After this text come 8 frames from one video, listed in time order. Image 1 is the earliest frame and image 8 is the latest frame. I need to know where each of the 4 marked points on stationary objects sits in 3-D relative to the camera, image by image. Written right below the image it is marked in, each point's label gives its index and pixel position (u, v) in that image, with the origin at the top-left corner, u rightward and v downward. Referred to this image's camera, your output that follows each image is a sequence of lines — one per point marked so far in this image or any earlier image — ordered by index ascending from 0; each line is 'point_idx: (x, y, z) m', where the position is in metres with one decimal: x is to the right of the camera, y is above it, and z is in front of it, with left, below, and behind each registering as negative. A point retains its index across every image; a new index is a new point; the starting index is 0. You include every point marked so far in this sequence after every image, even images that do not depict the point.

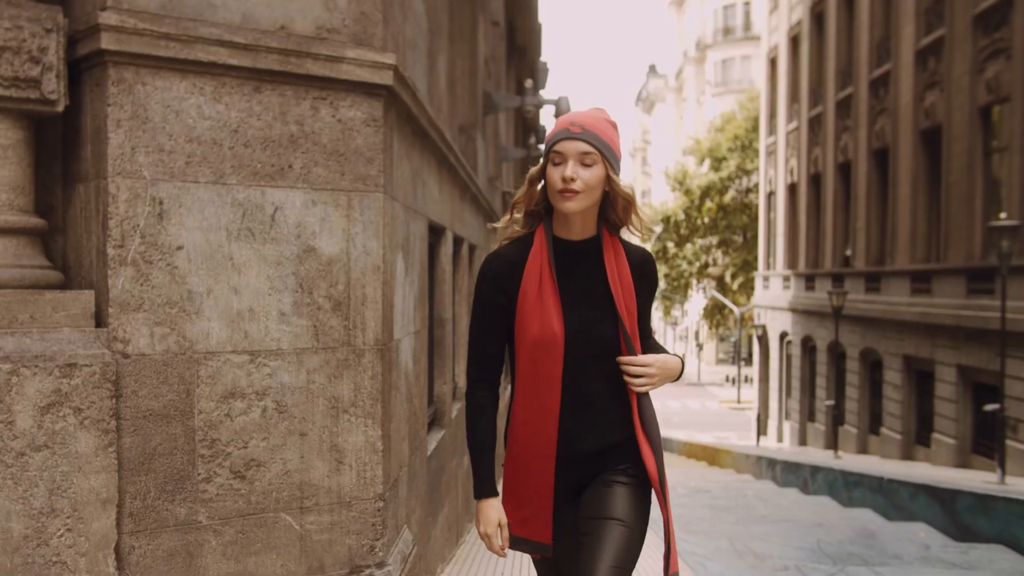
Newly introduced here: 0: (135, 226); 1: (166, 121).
0: (-1.4, +0.2, +3.7) m
1: (-1.3, +0.6, +3.7) m
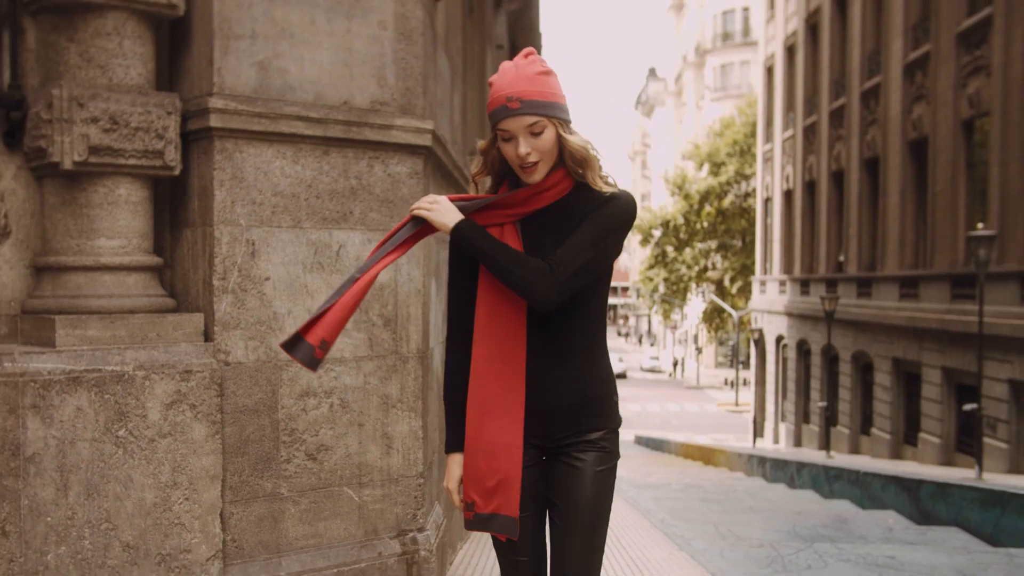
0: (-1.3, +0.1, +4.7) m
1: (-1.2, +0.5, +4.8) m
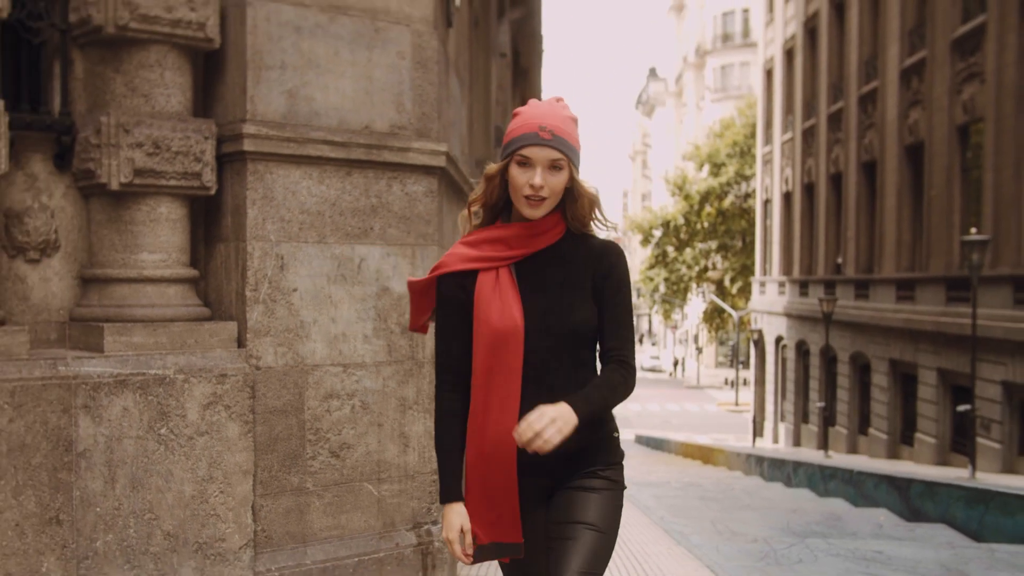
0: (-1.3, +0.1, +5.1) m
1: (-1.2, +0.5, +5.2) m
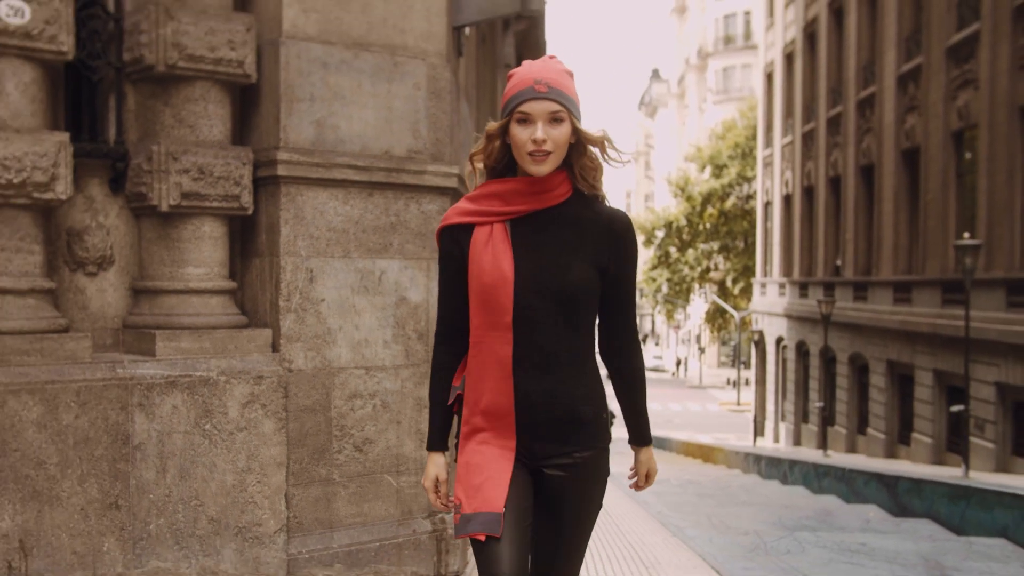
0: (-1.2, 0.0, +5.7) m
1: (-1.2, +0.4, +5.7) m
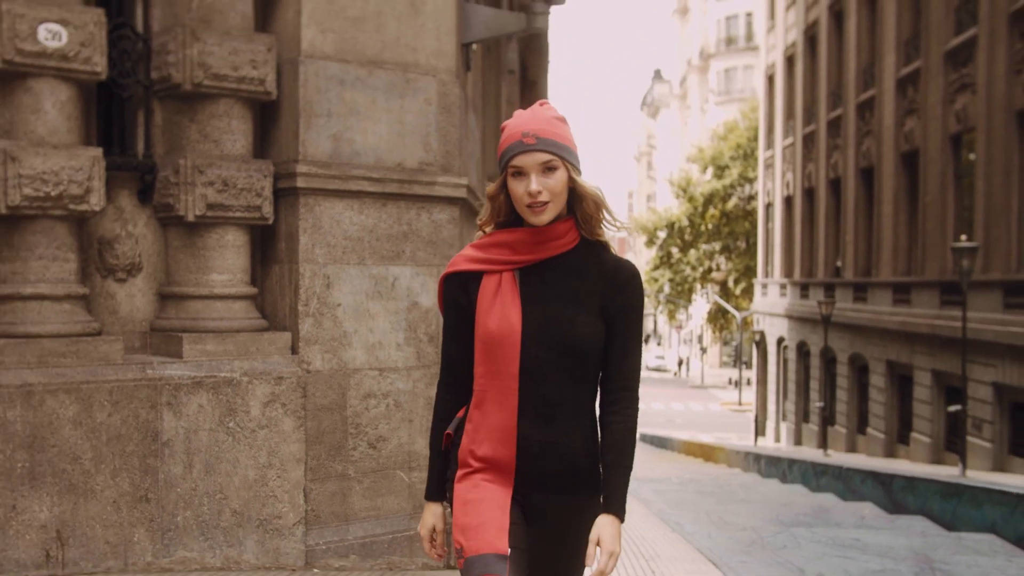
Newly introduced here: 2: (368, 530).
0: (-1.2, 0.0, +6.0) m
1: (-1.1, +0.4, +6.0) m
2: (-0.9, -1.5, +6.2) m
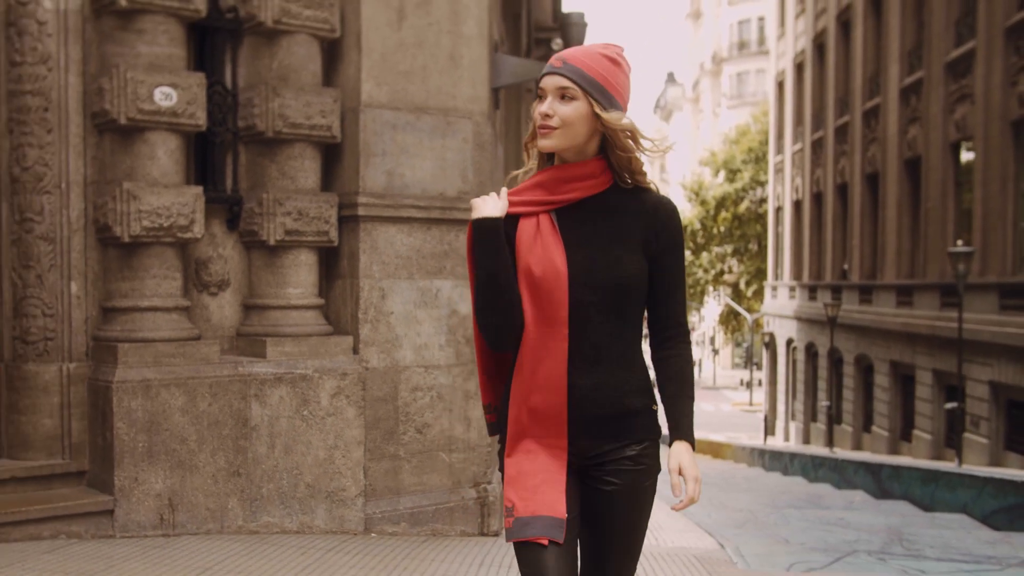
0: (-1.0, -0.1, +7.2) m
1: (-0.9, +0.3, +7.2) m
2: (-0.7, -1.6, +7.4) m
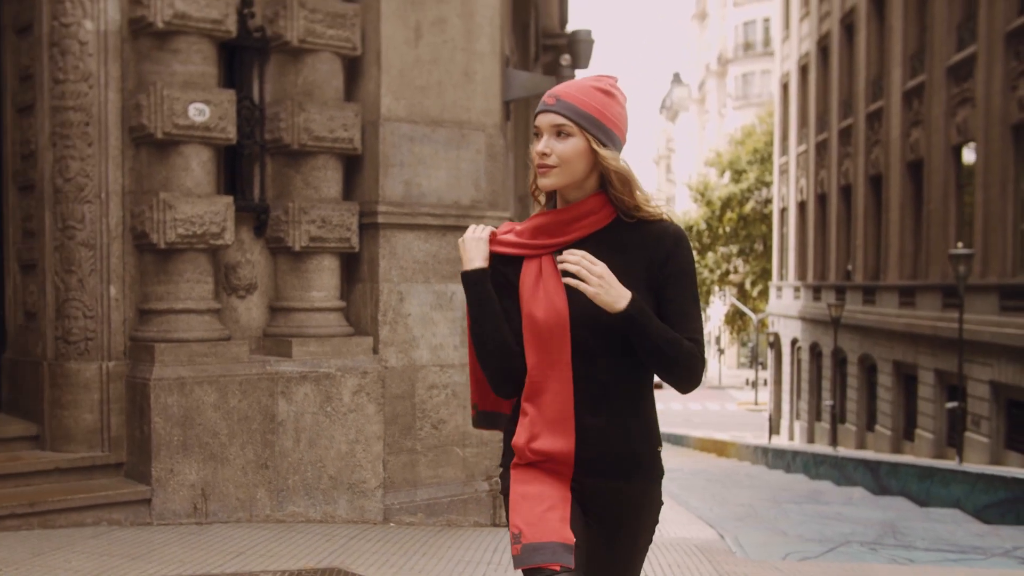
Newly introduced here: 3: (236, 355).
0: (-0.9, -0.1, +7.6) m
1: (-0.9, +0.3, +7.7) m
2: (-0.6, -1.6, +7.8) m
3: (-2.0, -0.5, +7.1) m
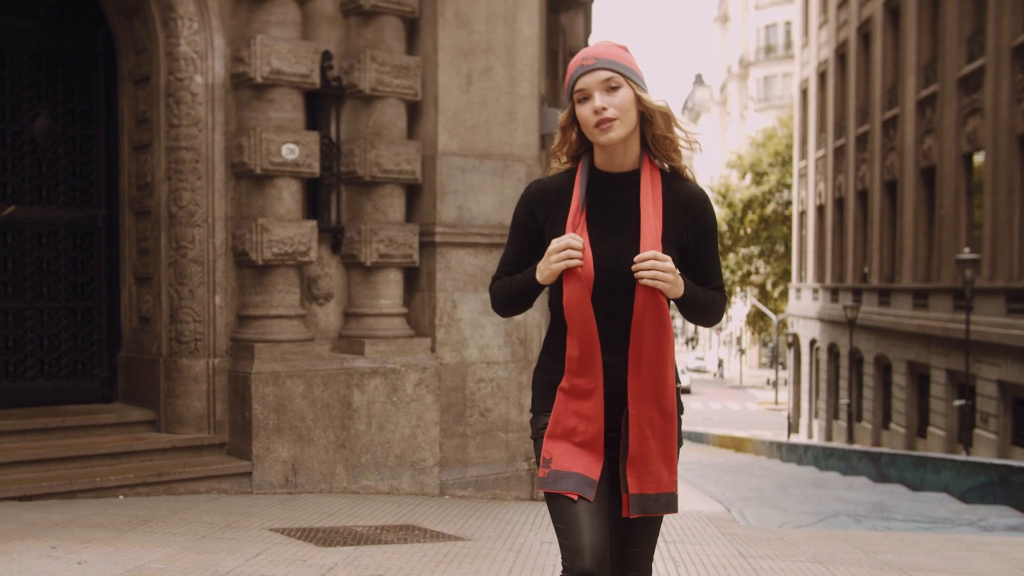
0: (-0.6, -0.2, +9.0) m
1: (-0.5, +0.2, +9.0) m
2: (-0.3, -1.7, +9.2) m
3: (-1.7, -0.6, +8.5) m
